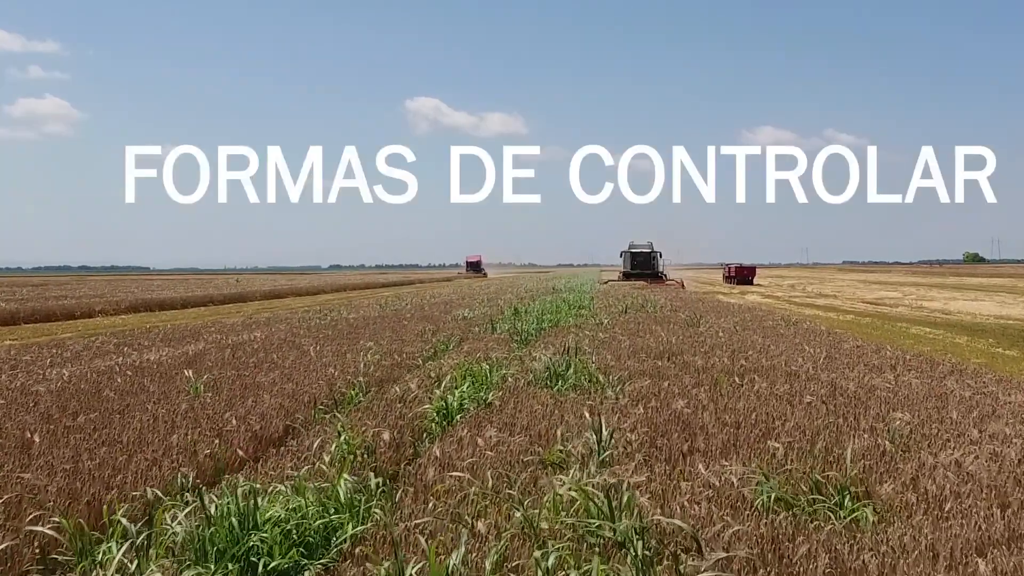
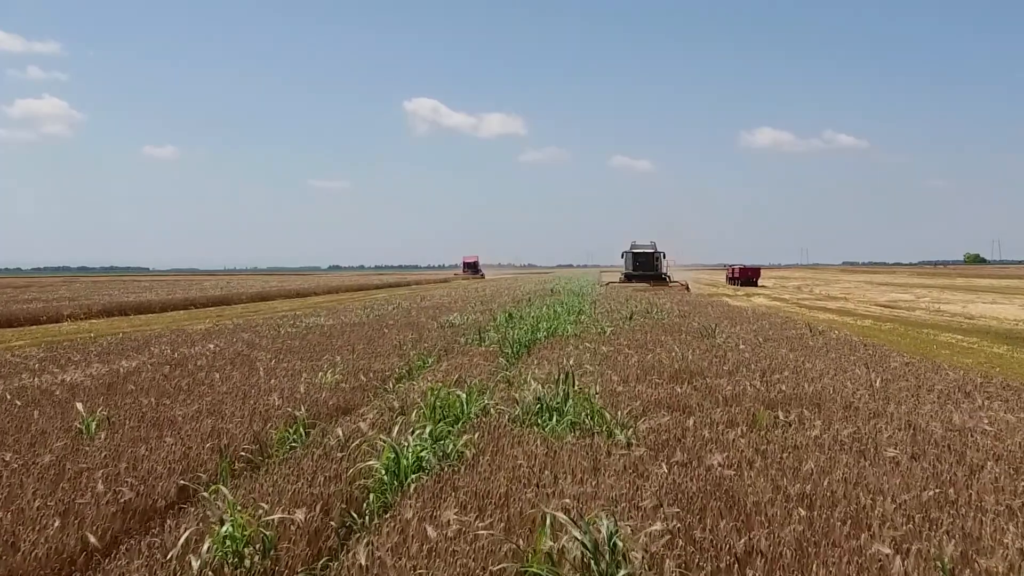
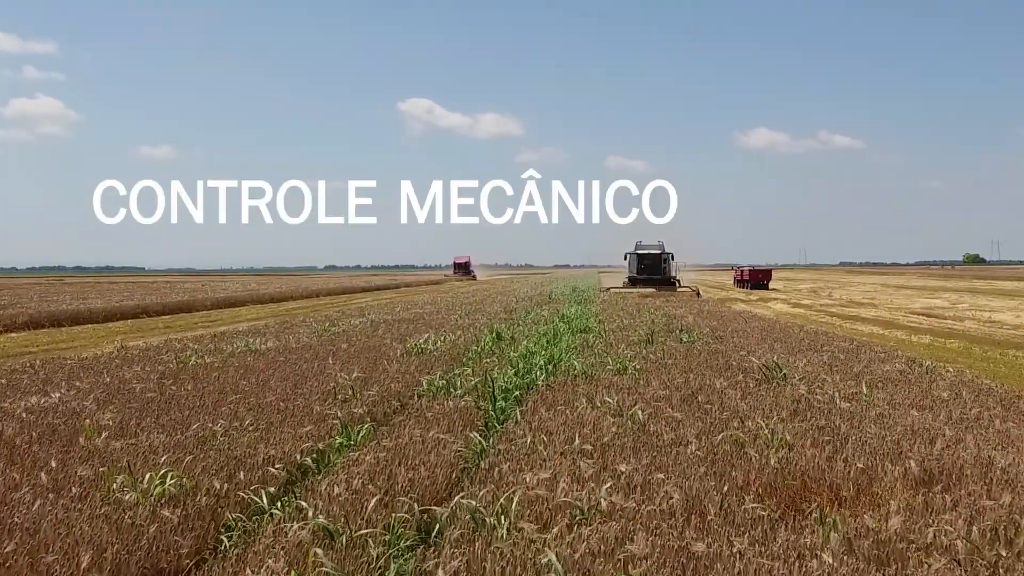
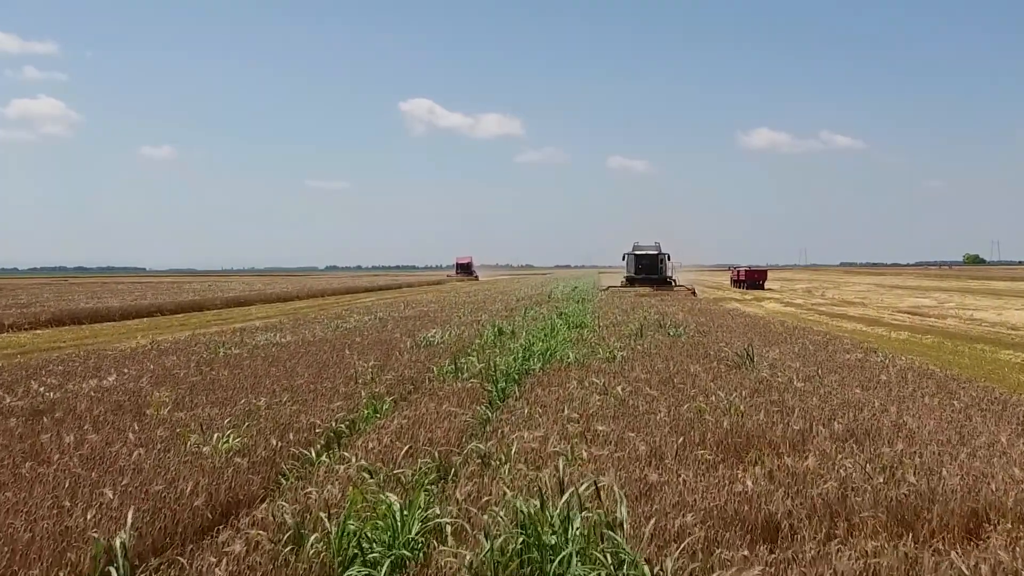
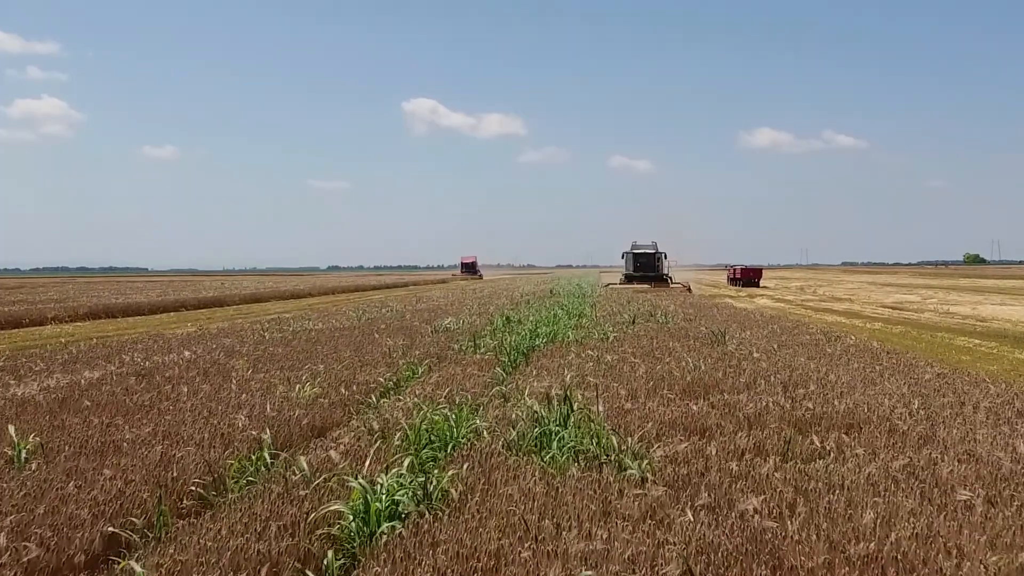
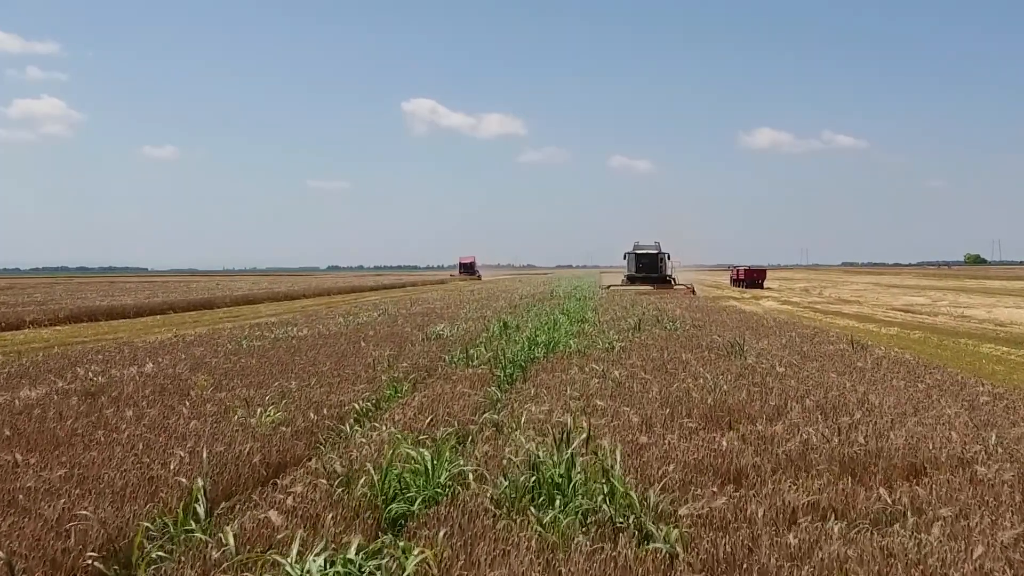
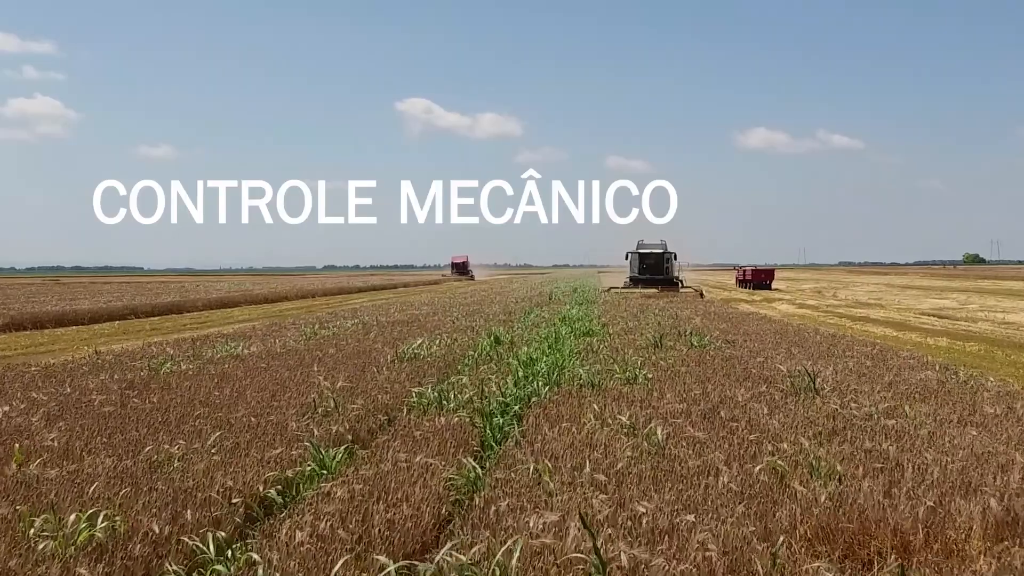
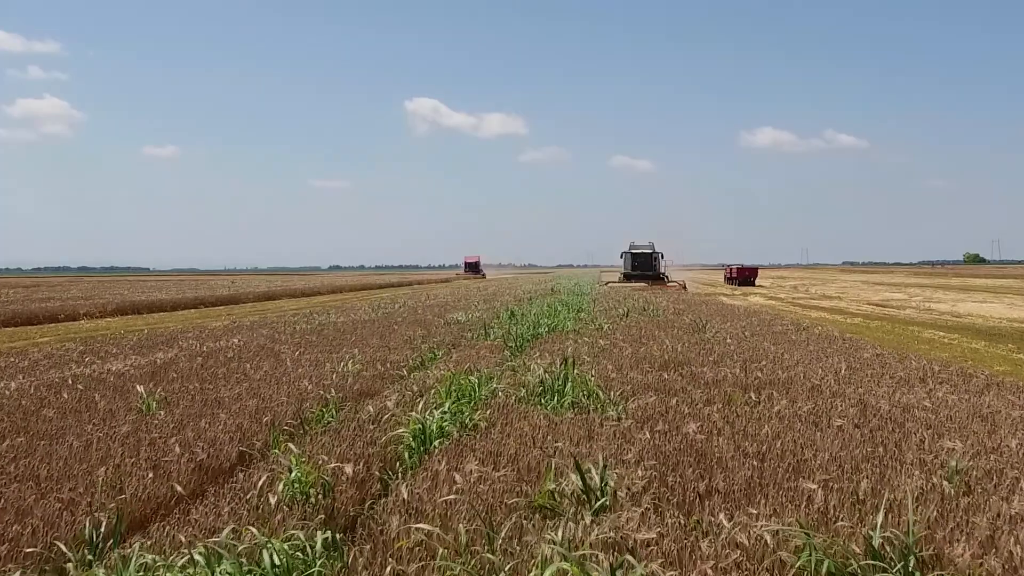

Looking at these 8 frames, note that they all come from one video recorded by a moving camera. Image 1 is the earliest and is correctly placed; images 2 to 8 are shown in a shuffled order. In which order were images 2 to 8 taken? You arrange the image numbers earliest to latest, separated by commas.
8, 2, 5, 6, 4, 3, 7
